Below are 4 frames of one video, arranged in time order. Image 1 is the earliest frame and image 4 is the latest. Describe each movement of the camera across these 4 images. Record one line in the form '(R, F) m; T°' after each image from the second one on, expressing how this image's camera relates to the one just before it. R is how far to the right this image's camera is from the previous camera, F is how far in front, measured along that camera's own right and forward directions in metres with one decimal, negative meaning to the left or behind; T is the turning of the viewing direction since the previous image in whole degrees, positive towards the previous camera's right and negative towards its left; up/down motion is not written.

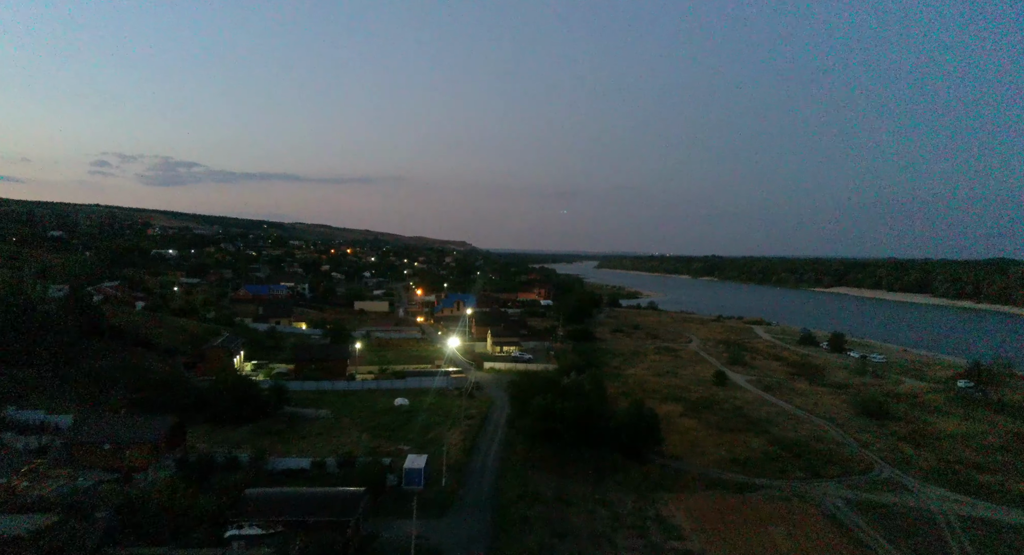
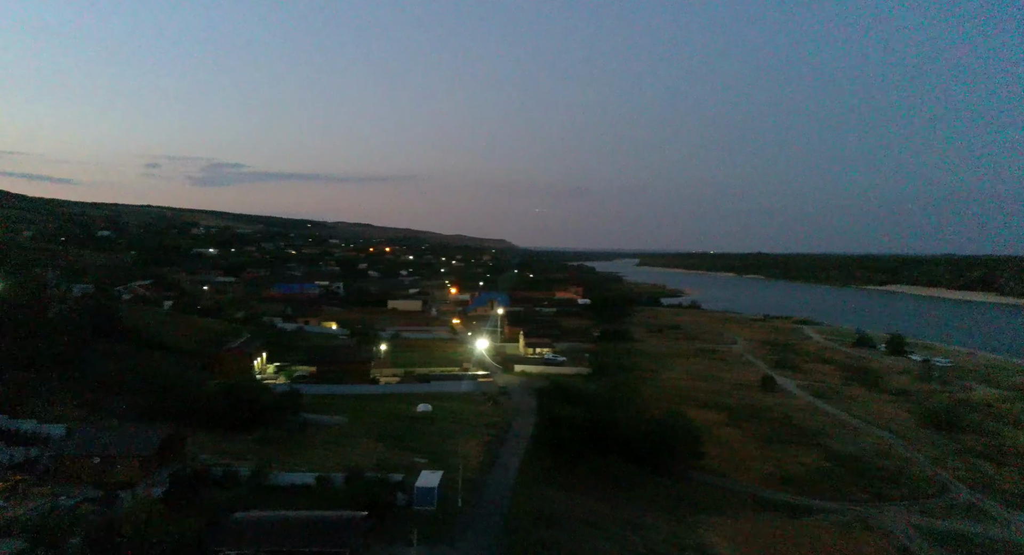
(+0.2, +1.0) m; -4°
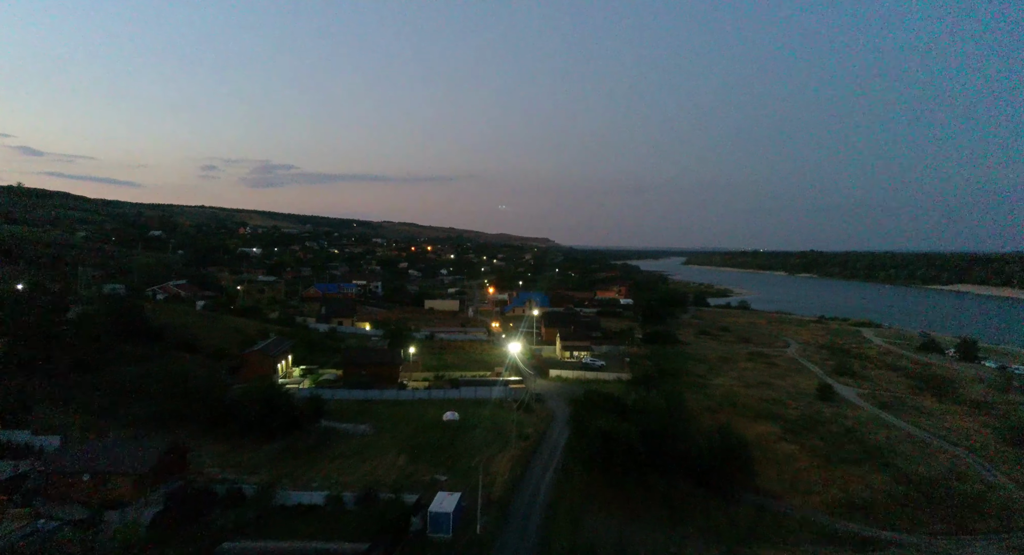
(+0.2, +1.0) m; -4°
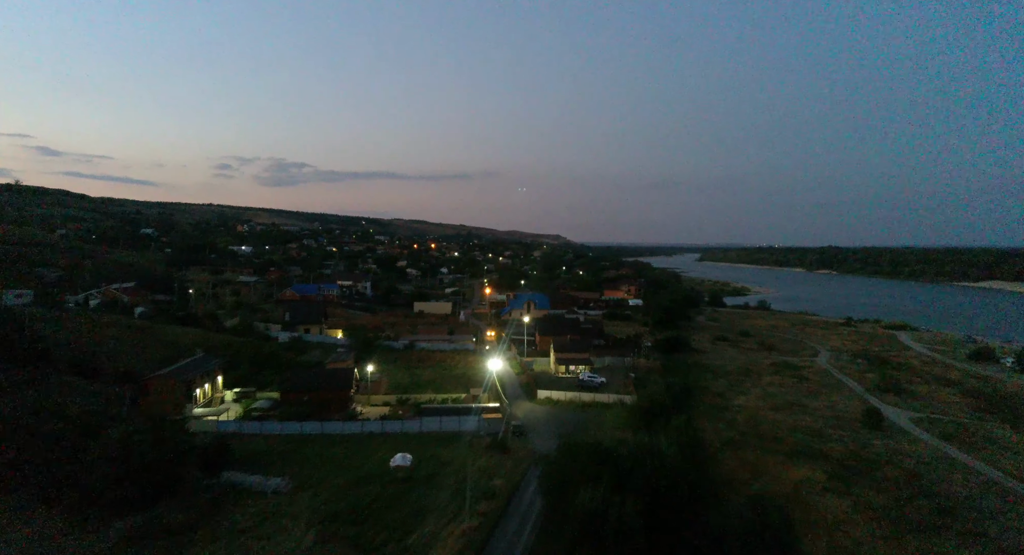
(+0.8, +3.1) m; -1°
